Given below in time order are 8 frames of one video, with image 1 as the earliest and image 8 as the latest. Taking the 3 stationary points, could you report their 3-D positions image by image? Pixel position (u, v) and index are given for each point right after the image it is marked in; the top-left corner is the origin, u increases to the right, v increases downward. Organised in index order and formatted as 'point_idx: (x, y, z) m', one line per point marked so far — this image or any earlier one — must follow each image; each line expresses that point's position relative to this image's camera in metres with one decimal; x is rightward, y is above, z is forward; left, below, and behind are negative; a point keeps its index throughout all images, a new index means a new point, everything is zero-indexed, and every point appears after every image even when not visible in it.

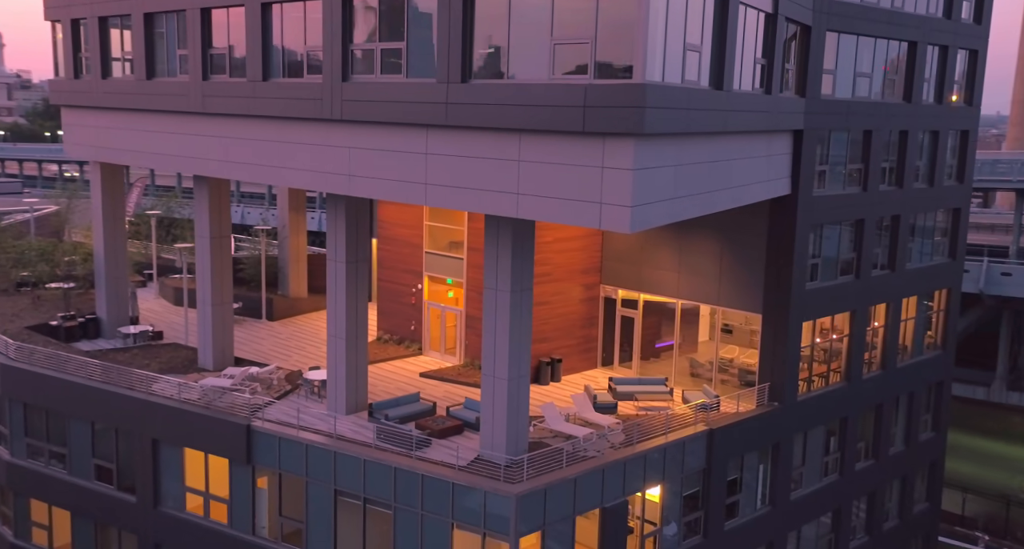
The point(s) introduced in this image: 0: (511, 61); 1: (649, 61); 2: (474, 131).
0: (-0.2, +4.2, +18.4) m
1: (+2.2, +3.8, +17.1) m
2: (-0.8, +2.9, +18.9) m
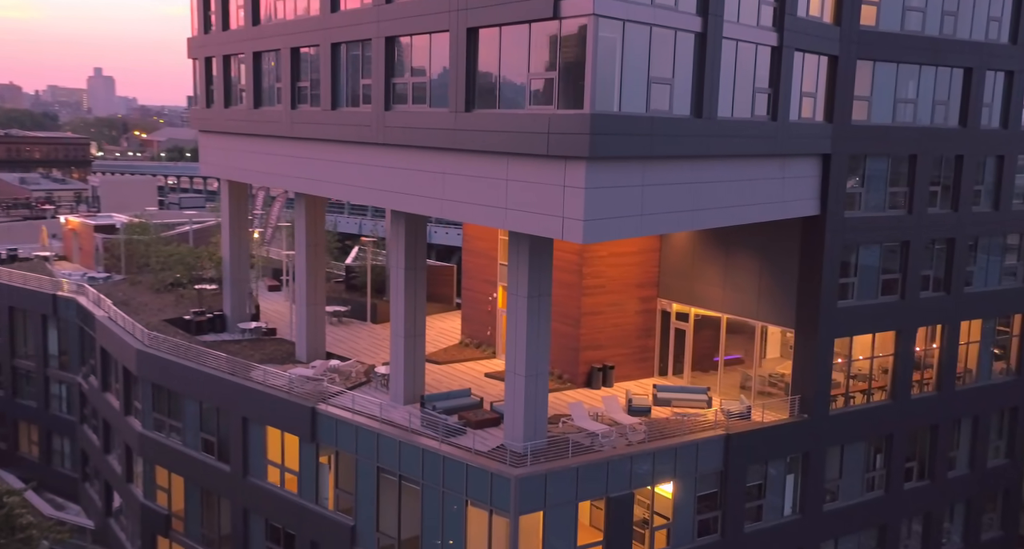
0: (-0.3, +4.0, +21.3) m
1: (+1.8, +3.7, +19.5) m
2: (-0.9, +2.8, +21.8) m
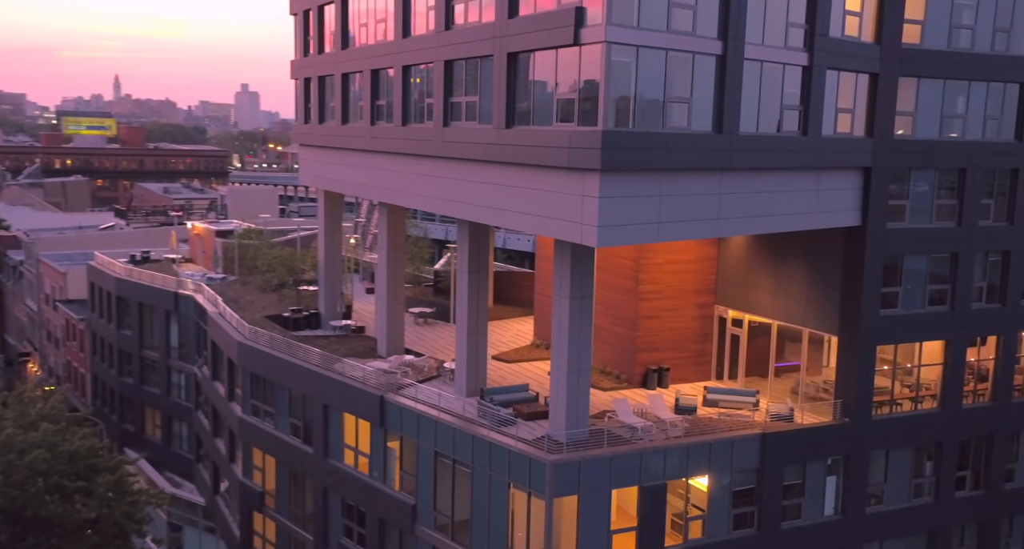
0: (+0.5, +4.0, +23.5) m
1: (+2.3, +3.6, +21.5) m
2: (0.0, +2.8, +24.2) m
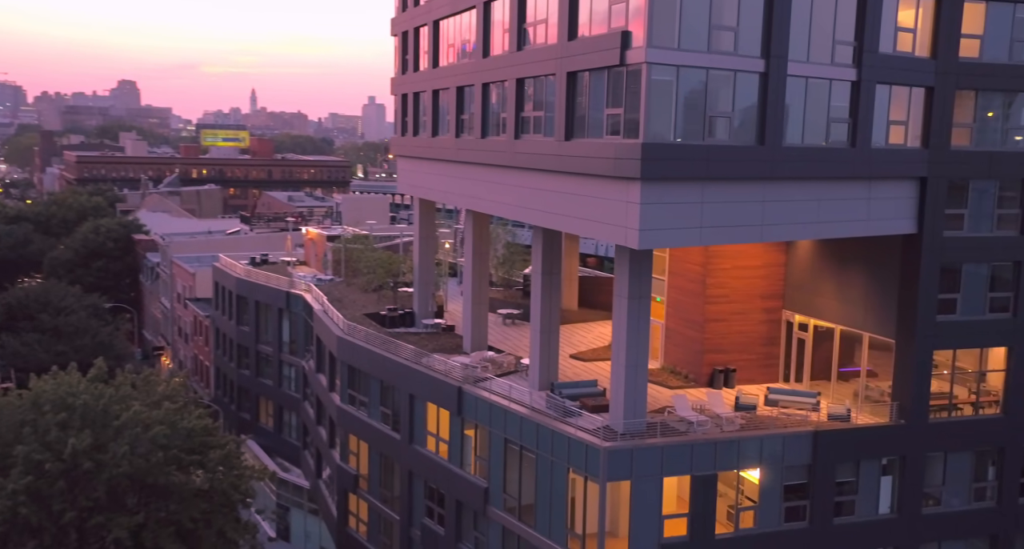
0: (+2.1, +4.0, +25.8) m
1: (+3.6, +3.6, +23.5) m
2: (+1.6, +2.8, +26.4) m
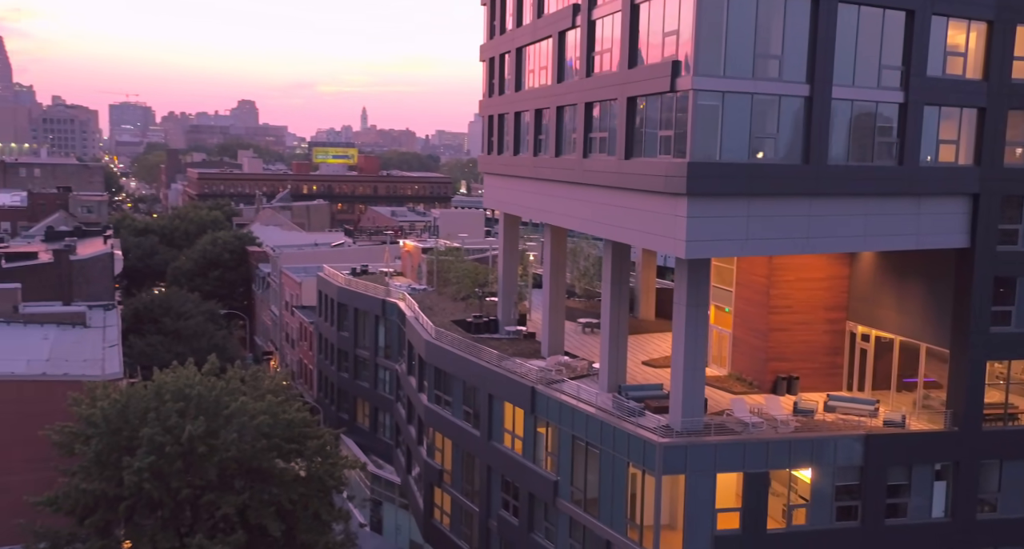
0: (+4.0, +3.8, +28.1) m
1: (+5.2, +3.4, +25.7) m
2: (+3.6, +2.5, +28.8) m
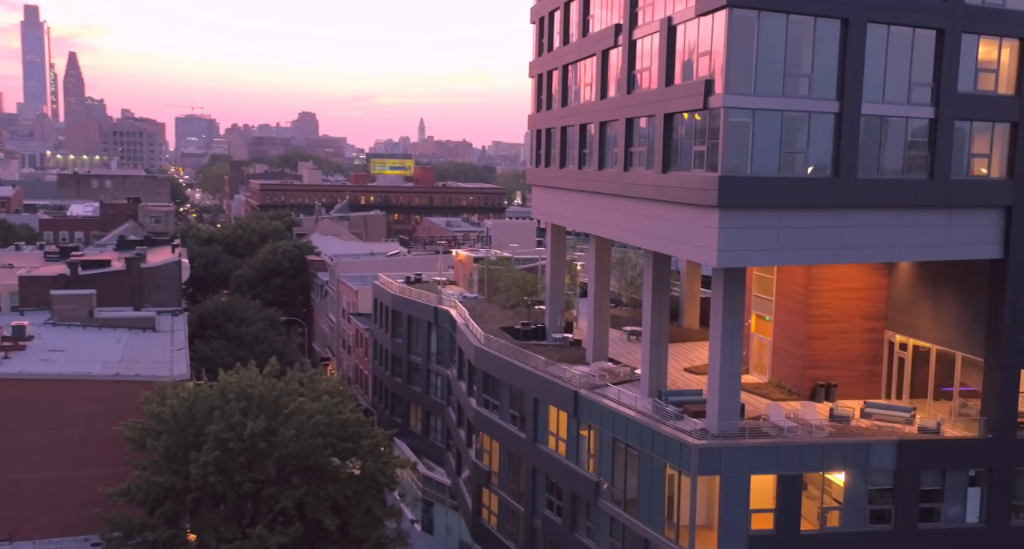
0: (+5.3, +3.5, +29.5) m
1: (+6.4, +3.2, +27.0) m
2: (+4.9, +2.2, +30.2) m
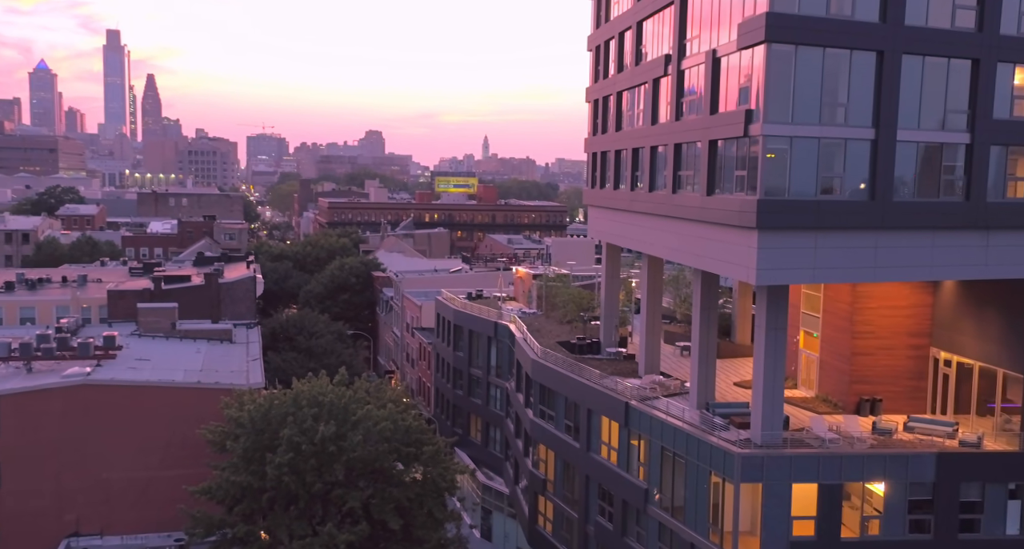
0: (+7.0, +3.0, +31.3) m
1: (+8.0, +2.7, +28.7) m
2: (+6.7, +1.7, +32.0) m
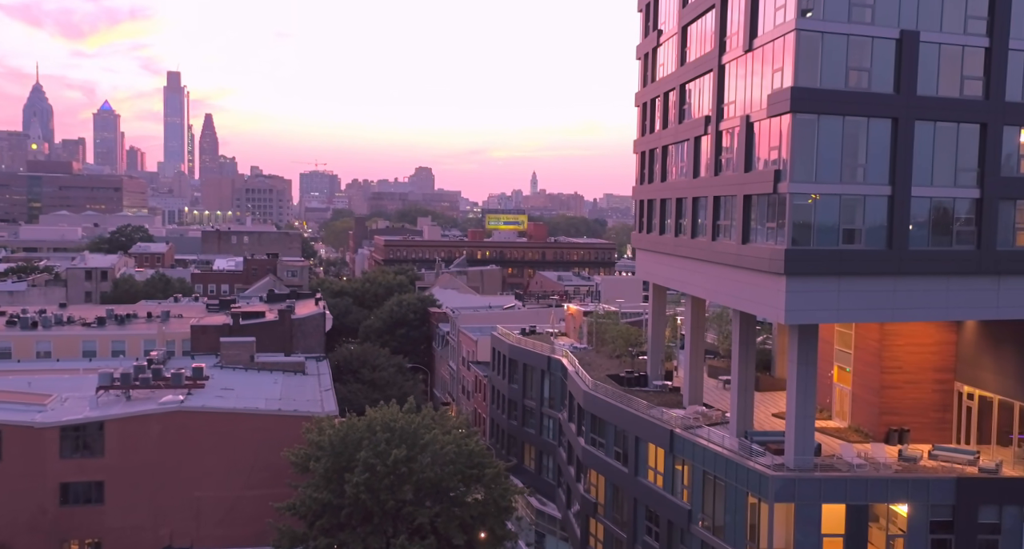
0: (+9.1, +1.5, +35.1) m
1: (+9.9, +1.3, +32.5) m
2: (+8.8, +0.2, +35.8) m
